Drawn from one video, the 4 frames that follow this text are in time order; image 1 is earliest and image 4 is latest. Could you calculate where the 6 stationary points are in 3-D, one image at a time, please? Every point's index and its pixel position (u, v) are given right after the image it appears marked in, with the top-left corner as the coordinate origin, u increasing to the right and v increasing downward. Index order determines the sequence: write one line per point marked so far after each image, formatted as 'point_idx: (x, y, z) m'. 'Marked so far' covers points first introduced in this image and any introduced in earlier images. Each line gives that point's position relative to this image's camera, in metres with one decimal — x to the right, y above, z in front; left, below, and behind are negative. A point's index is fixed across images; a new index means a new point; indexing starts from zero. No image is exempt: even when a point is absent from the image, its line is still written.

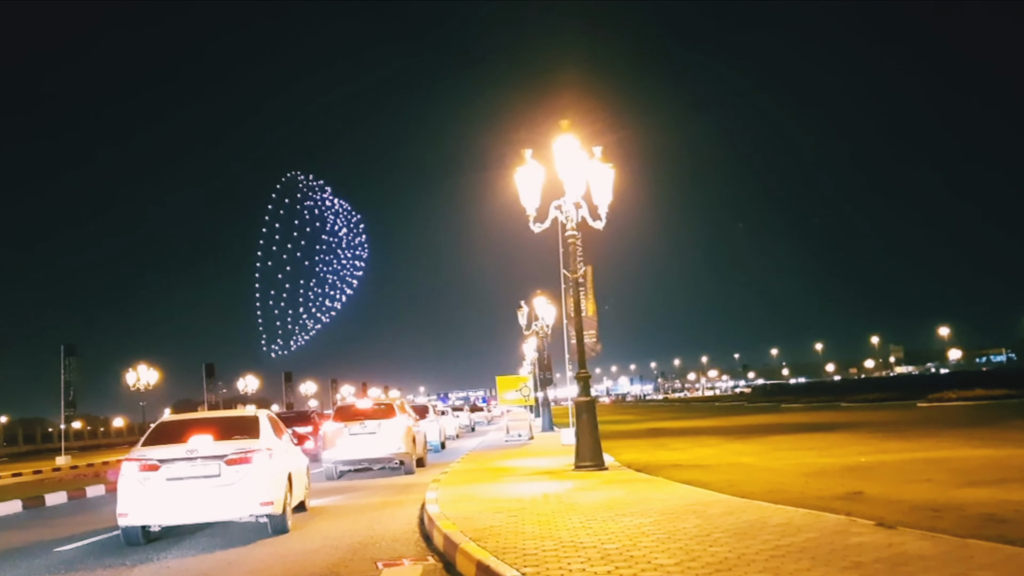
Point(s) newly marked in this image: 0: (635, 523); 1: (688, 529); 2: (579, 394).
0: (+1.3, -2.5, +9.9) m
1: (+1.7, -2.3, +9.1) m
2: (+1.4, -2.2, +19.5) m
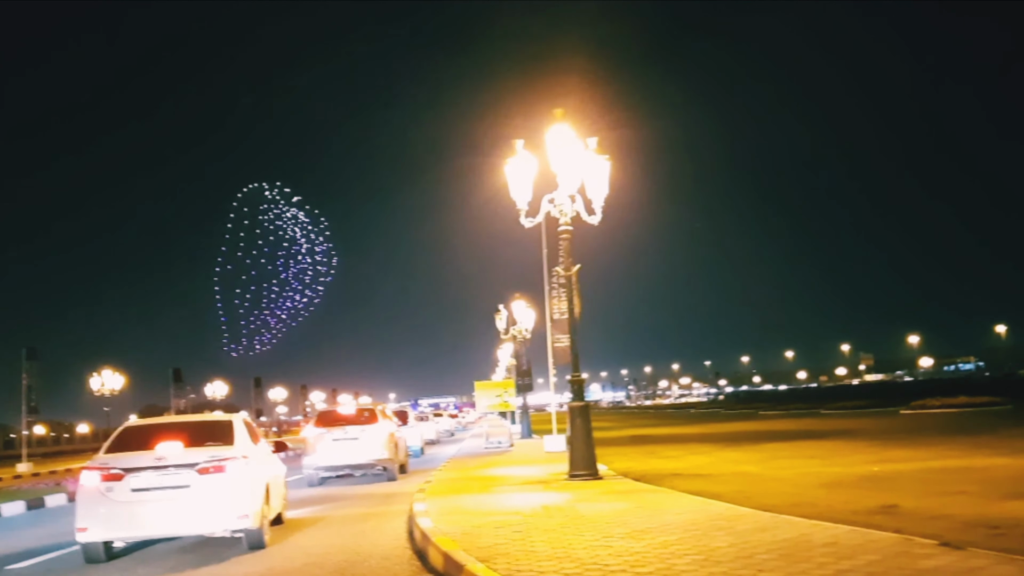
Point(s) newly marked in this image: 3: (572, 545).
0: (+1.4, -2.4, +8.8) m
1: (+1.8, -2.2, +8.1) m
2: (+1.2, -2.2, +18.5) m
3: (+0.6, -2.5, +9.1) m
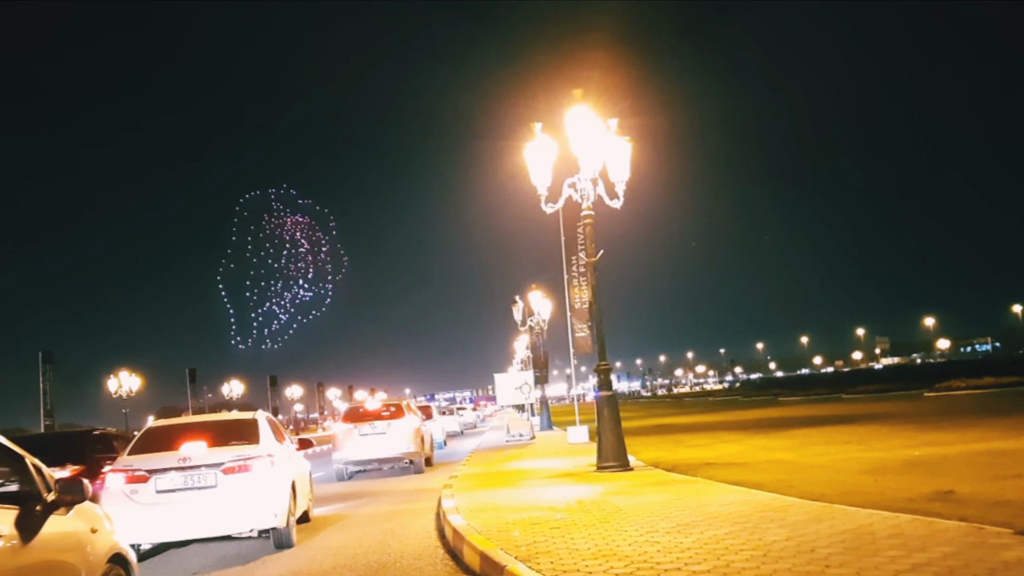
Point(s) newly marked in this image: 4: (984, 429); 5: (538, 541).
0: (+1.8, -2.2, +8.4) m
1: (+2.2, -2.1, +7.6) m
2: (+1.7, -1.9, +18.0) m
3: (+1.0, -2.3, +8.7) m
4: (+10.1, -3.0, +20.0) m
5: (+0.2, -2.5, +9.2) m
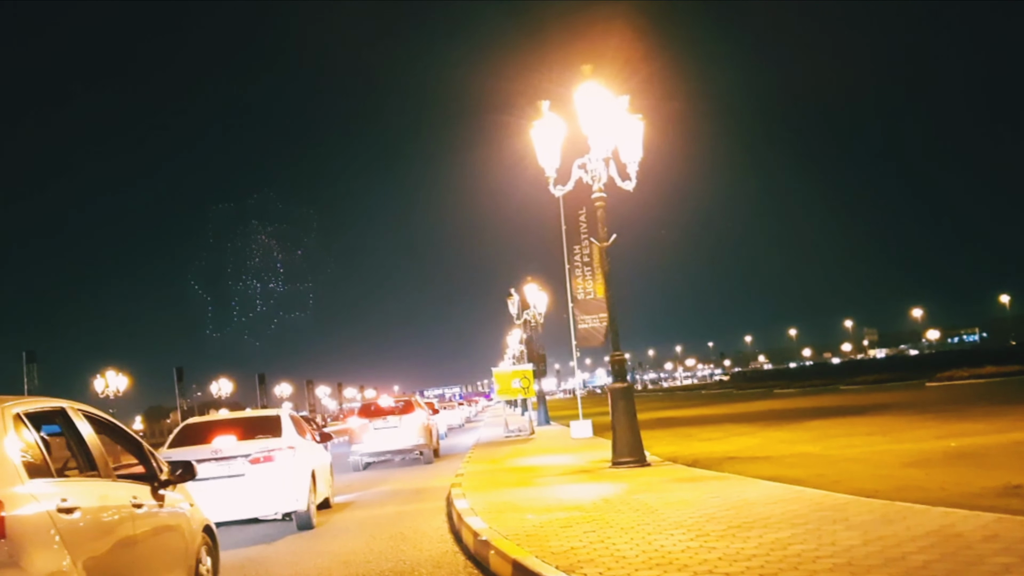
0: (+2.1, -2.0, +7.5) m
1: (+2.5, -1.9, +6.7) m
2: (+1.9, -1.7, +17.1) m
3: (+1.3, -2.1, +7.8) m
4: (+10.2, -2.7, +19.2) m
5: (+0.5, -2.3, +8.3) m
